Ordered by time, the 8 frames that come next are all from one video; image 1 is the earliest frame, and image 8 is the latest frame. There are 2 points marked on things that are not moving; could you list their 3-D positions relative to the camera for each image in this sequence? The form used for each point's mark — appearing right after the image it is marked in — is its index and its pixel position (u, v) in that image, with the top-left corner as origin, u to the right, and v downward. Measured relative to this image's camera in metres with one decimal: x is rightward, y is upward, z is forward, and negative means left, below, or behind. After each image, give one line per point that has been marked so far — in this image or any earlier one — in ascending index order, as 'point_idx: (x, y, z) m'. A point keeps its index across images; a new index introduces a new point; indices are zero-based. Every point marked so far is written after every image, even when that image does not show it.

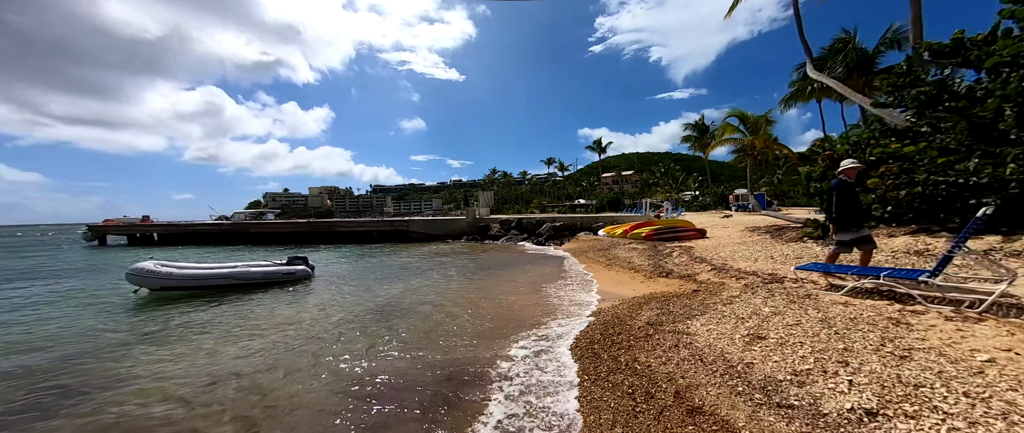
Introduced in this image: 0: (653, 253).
0: (+5.9, -1.6, +13.1) m
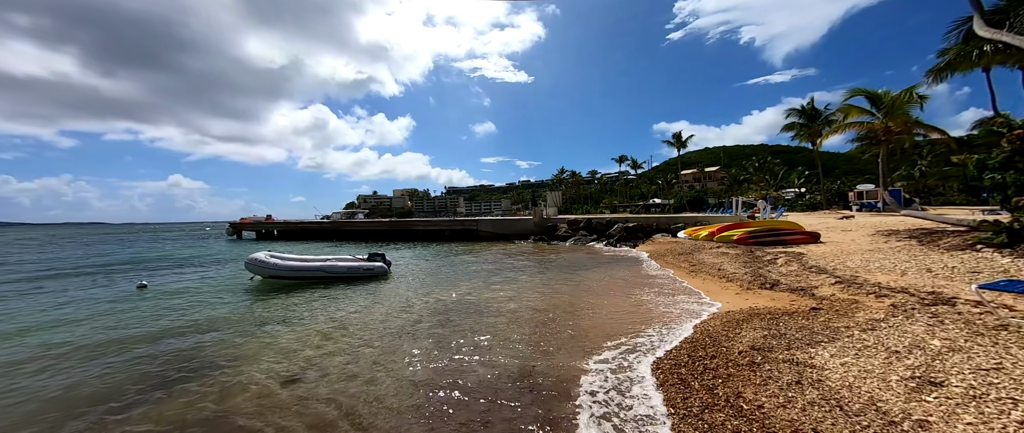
0: (+8.5, -1.5, +11.2) m
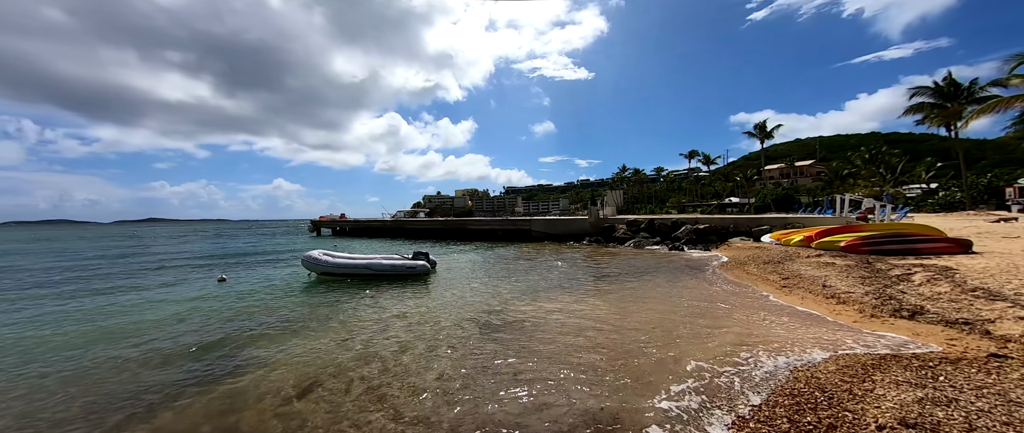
0: (+9.9, -1.6, +8.7) m
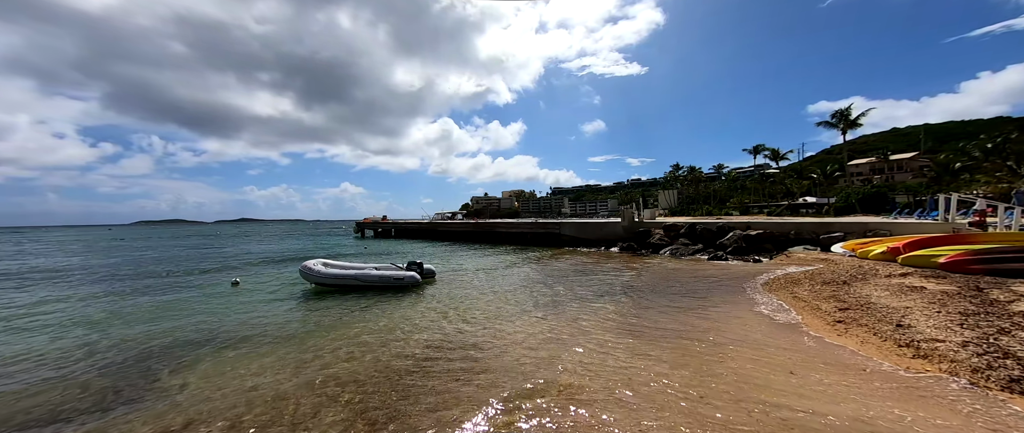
0: (+9.3, -1.8, +6.3) m
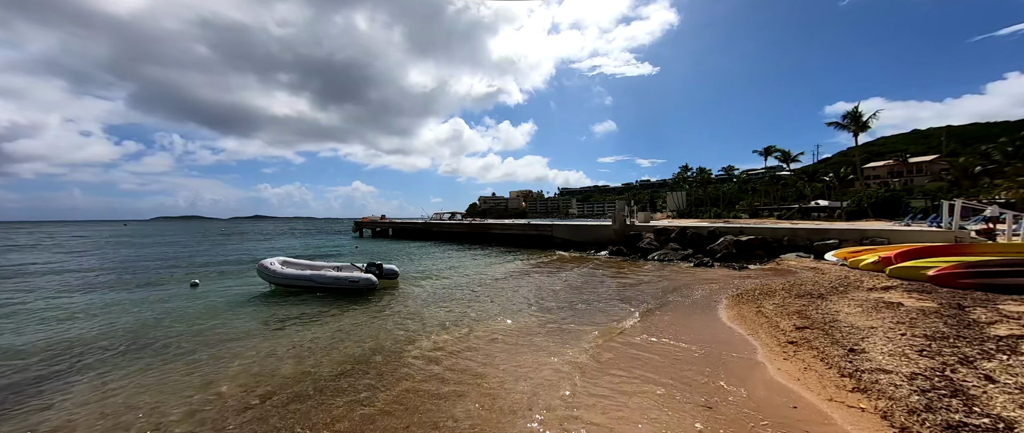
0: (+7.9, -2.1, +5.7) m
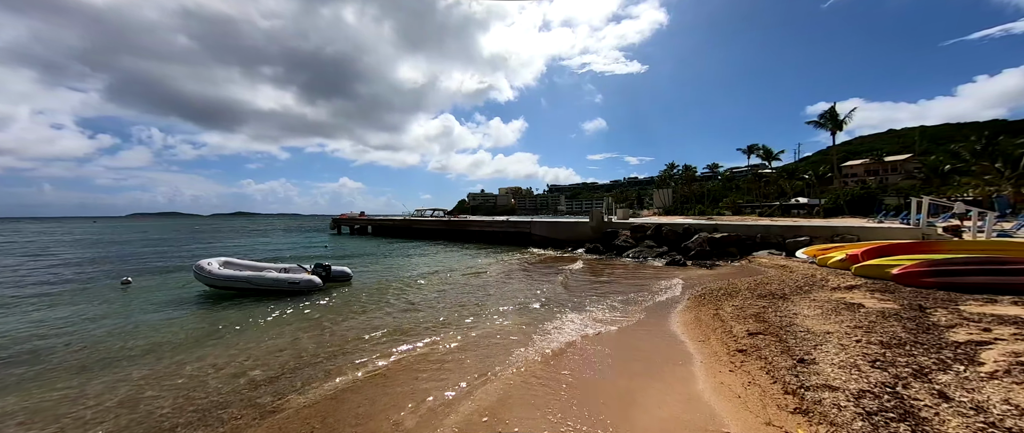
0: (+6.6, -2.0, +5.3) m
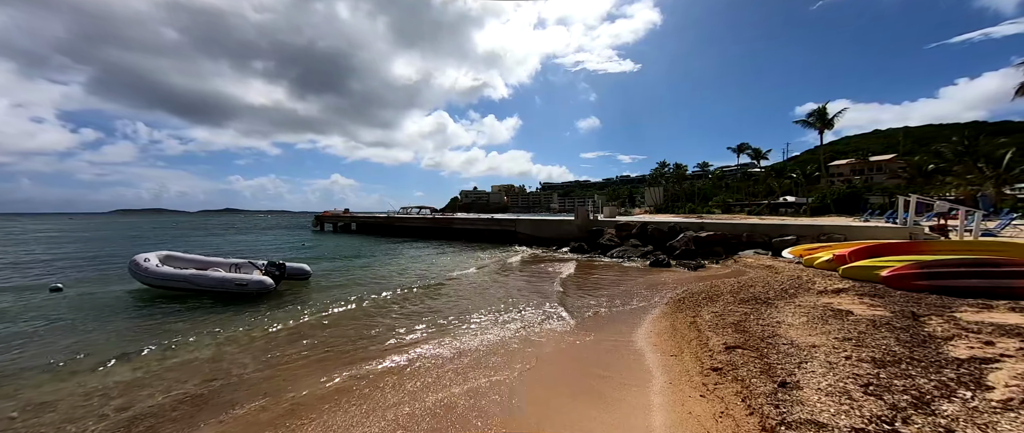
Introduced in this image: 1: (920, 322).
0: (+5.7, -2.0, +4.7) m
1: (+7.5, -1.9, +5.6) m
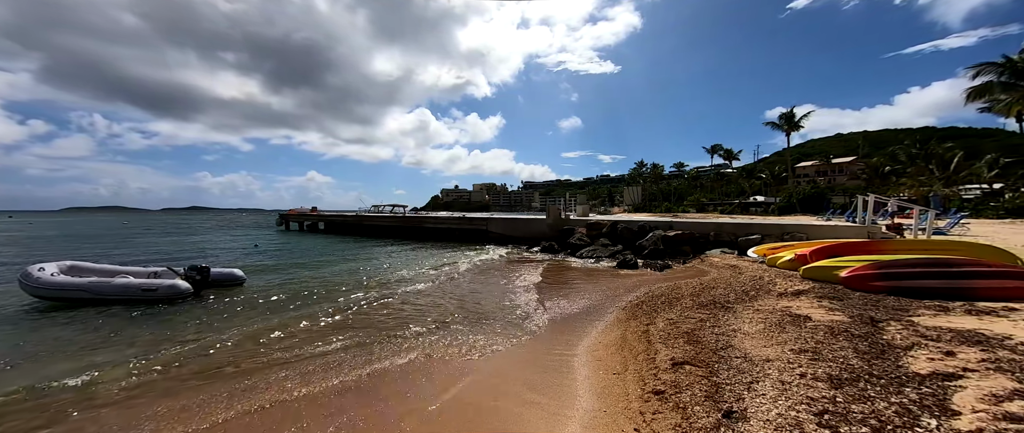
0: (+4.6, -2.0, +4.2) m
1: (+6.3, -1.9, +5.2) m
